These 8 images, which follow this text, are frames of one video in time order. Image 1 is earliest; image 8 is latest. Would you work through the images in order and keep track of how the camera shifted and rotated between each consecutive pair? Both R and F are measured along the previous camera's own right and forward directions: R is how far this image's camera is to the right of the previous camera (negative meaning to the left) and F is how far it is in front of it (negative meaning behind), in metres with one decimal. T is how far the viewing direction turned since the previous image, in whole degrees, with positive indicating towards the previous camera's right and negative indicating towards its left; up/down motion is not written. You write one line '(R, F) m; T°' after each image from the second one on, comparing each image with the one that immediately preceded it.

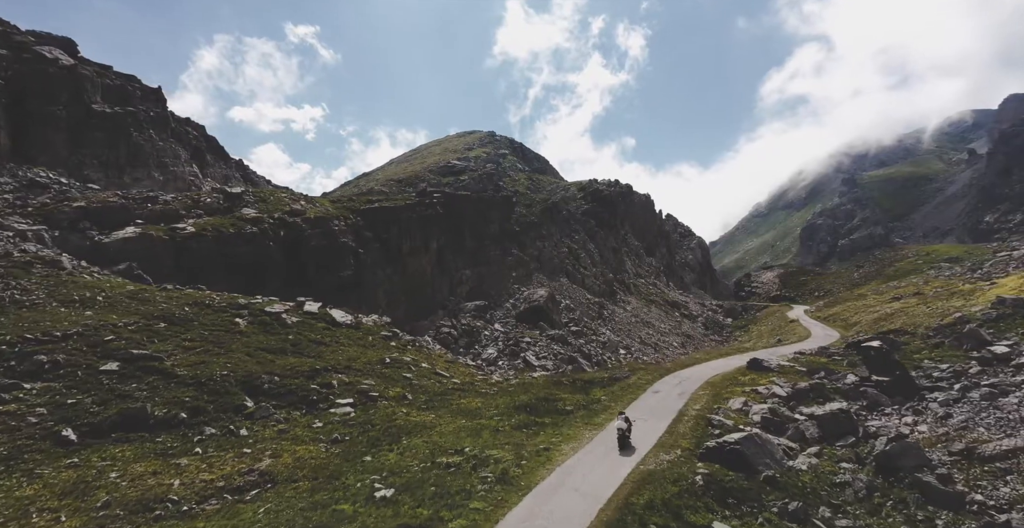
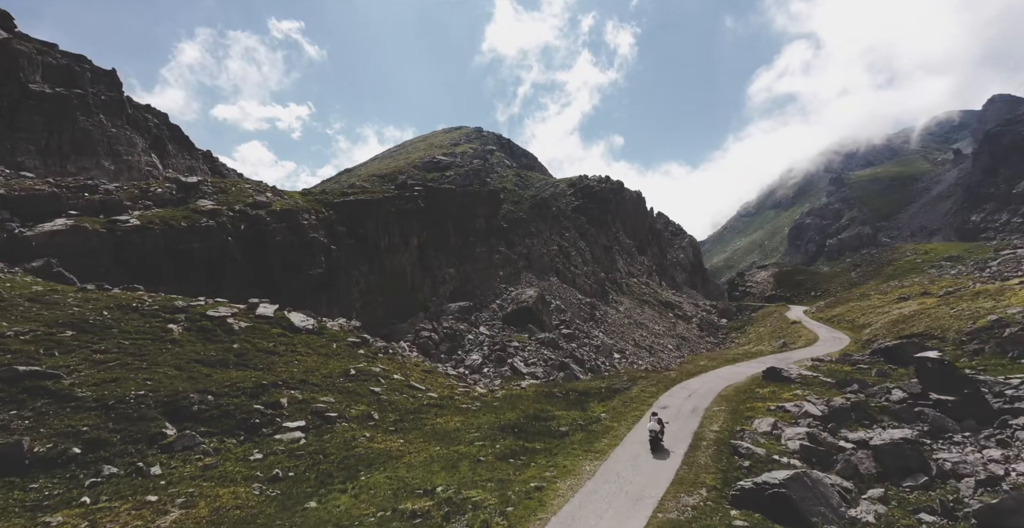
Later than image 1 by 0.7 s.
(+0.2, +6.0) m; +1°
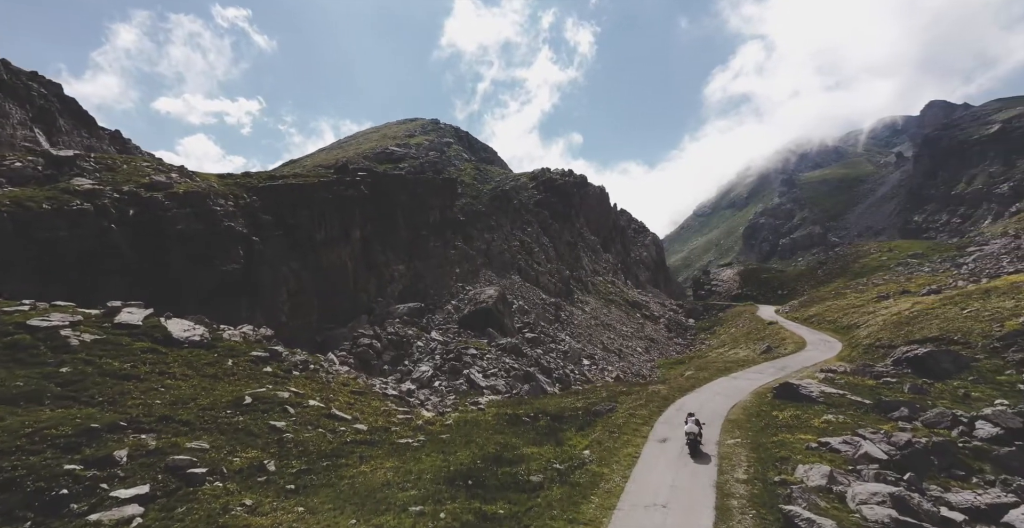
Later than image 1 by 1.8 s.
(+0.3, +9.3) m; +4°
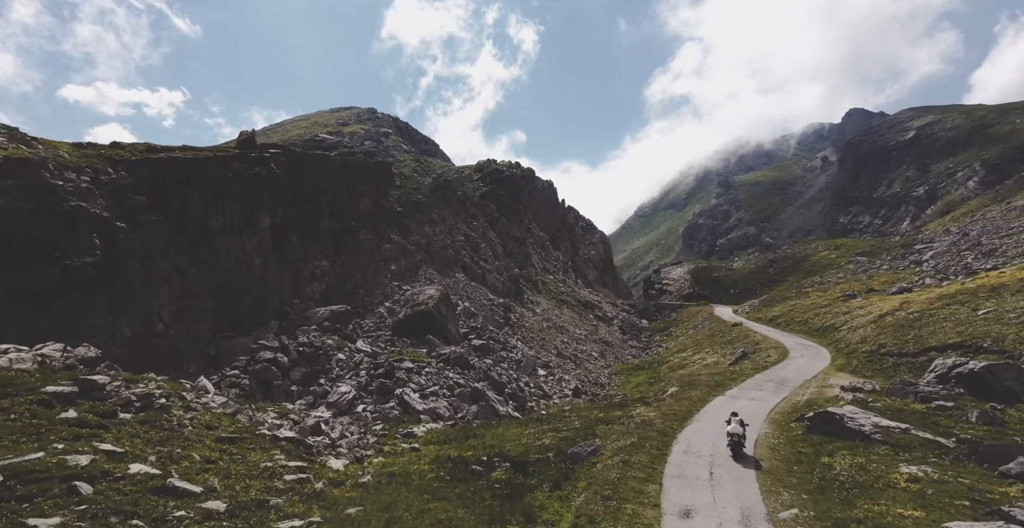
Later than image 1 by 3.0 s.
(-0.1, +10.5) m; +6°
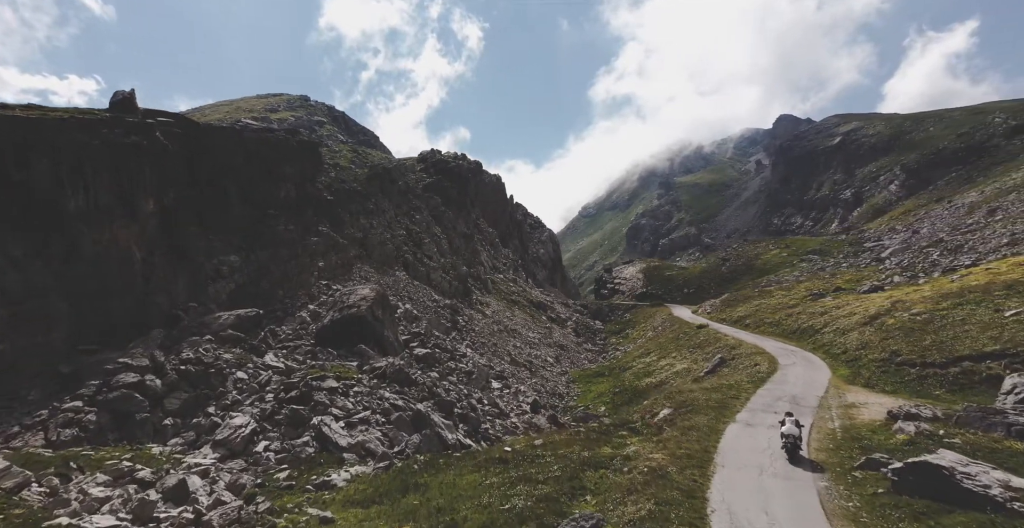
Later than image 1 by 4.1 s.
(-0.5, +9.4) m; +6°
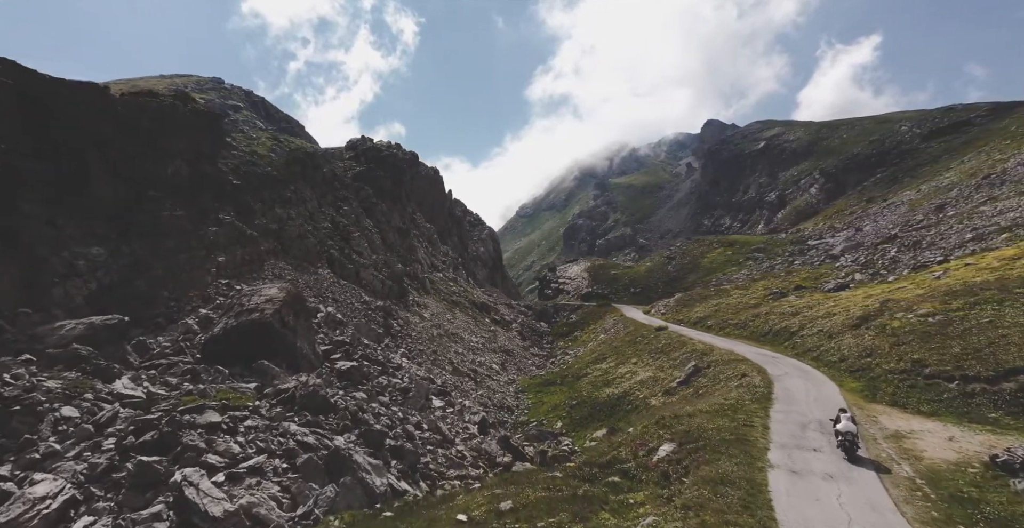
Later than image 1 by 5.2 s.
(-0.7, +9.3) m; +6°
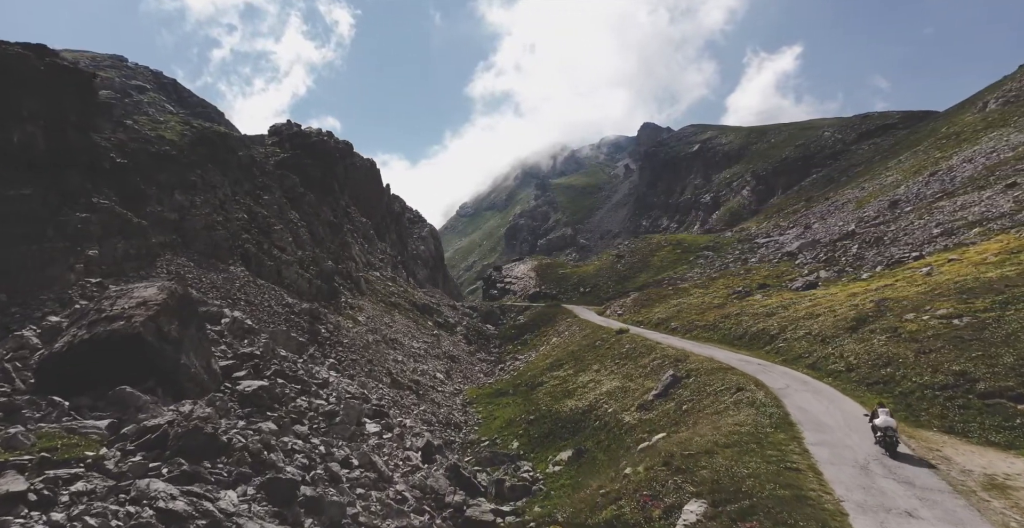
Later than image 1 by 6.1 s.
(-0.8, +8.4) m; +6°
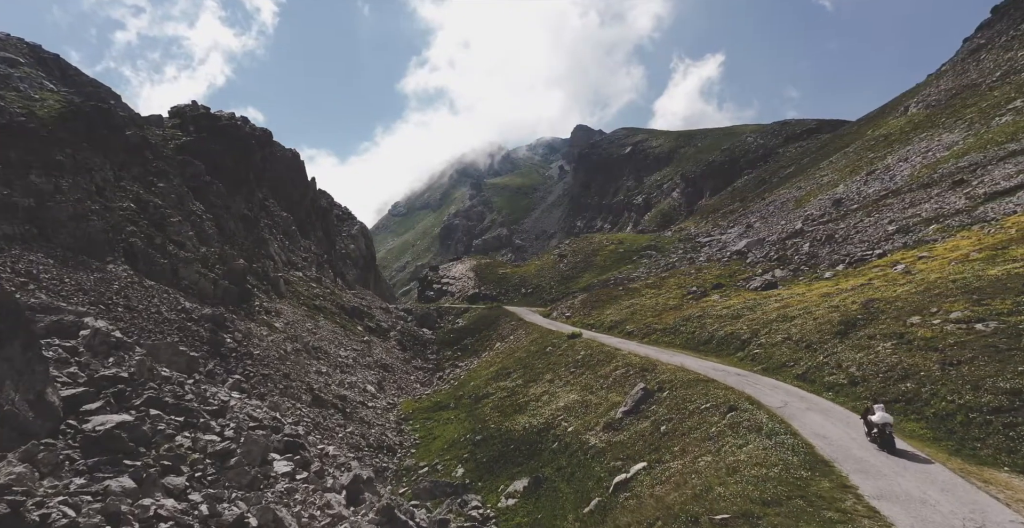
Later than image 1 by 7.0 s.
(-0.8, +7.4) m; +7°
